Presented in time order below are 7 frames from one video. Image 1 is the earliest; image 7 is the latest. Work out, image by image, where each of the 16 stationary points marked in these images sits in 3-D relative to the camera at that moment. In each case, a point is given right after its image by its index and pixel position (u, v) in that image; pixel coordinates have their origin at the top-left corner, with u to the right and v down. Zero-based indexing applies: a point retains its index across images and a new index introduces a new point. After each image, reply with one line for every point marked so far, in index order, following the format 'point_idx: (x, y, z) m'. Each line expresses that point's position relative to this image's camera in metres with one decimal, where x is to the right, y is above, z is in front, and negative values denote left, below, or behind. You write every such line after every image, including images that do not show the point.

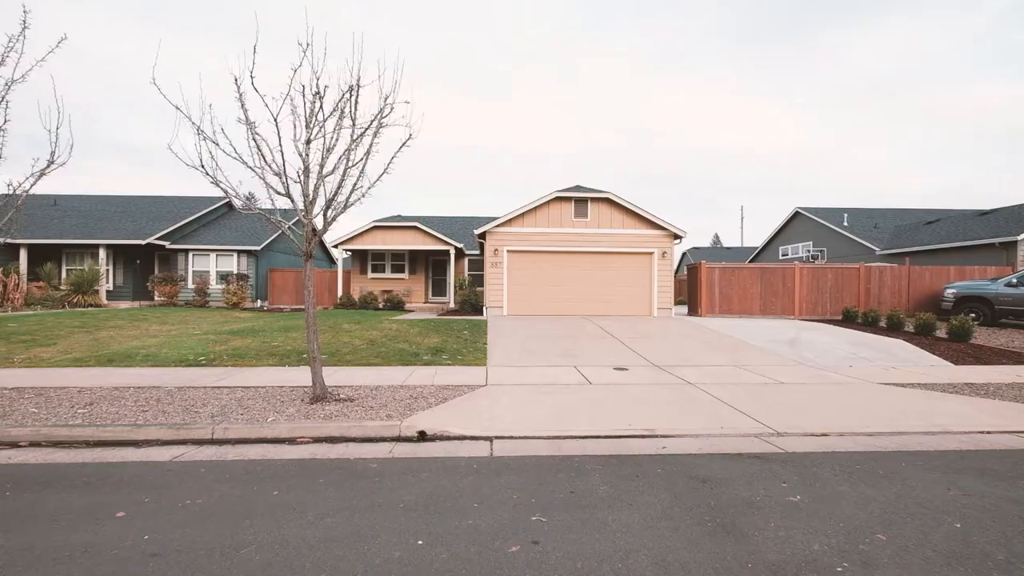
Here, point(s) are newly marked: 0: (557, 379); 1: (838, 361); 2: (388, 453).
0: (+0.9, -1.8, +8.8) m
1: (+8.3, -1.9, +11.2) m
2: (-1.4, -1.9, +5.1) m
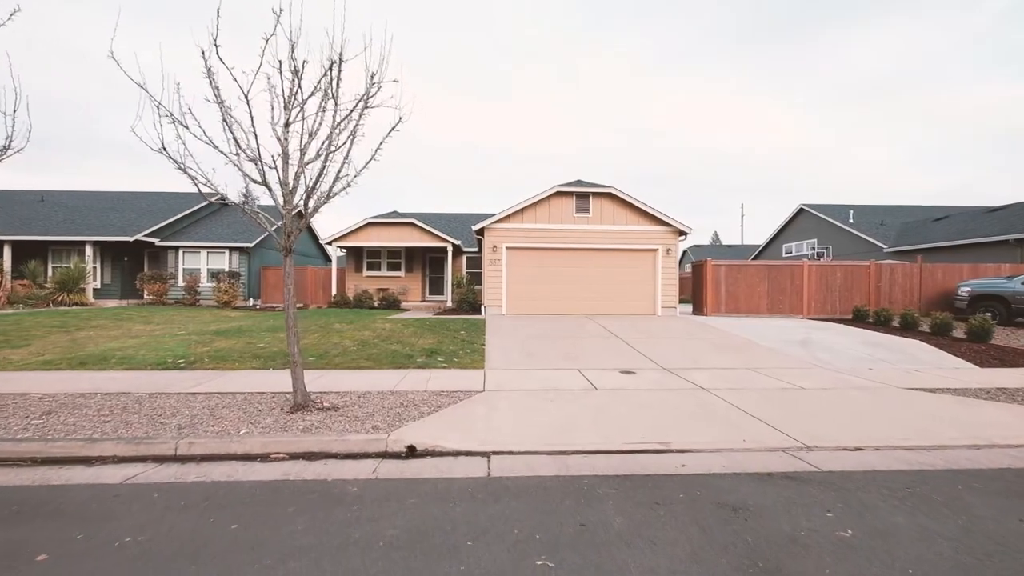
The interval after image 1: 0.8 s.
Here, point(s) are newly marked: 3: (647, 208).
0: (+0.9, -1.8, +8.2) m
1: (+8.3, -1.9, +10.6) m
2: (-1.4, -1.9, +4.5) m
3: (+5.6, +3.4, +18.3) m
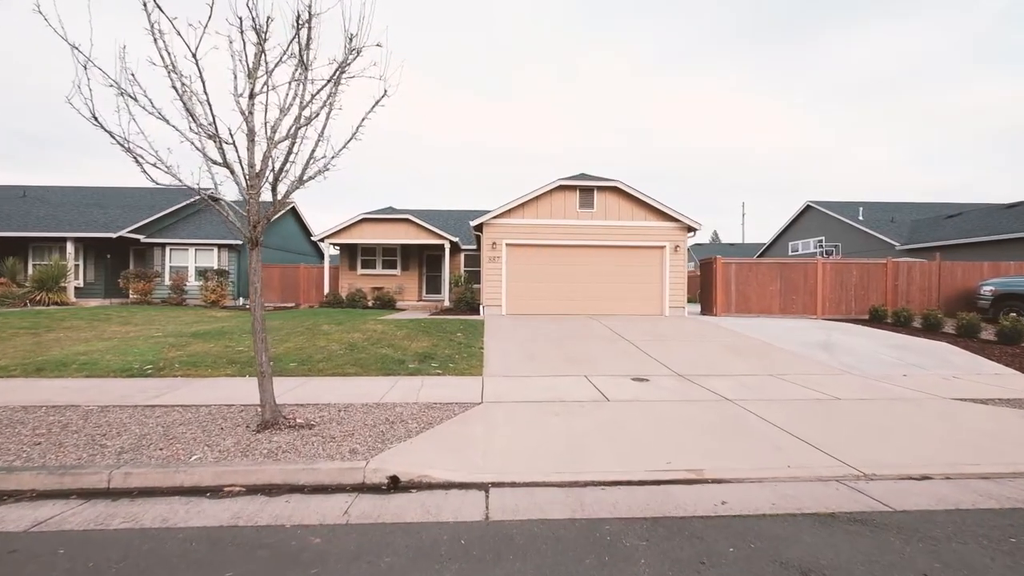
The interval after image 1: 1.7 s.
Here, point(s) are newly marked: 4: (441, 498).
0: (+0.9, -1.8, +7.3) m
1: (+8.3, -1.8, +9.8) m
2: (-1.4, -1.9, +3.7) m
3: (+5.6, +3.4, +17.5) m
4: (-0.6, -1.9, +3.9) m
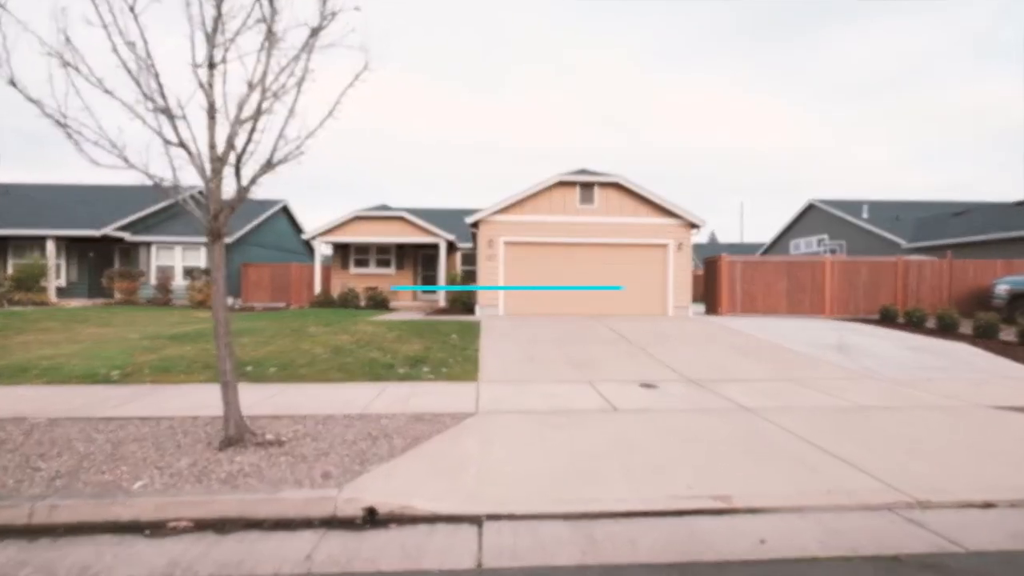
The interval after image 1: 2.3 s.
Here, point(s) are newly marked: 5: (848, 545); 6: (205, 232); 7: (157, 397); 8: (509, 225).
0: (+0.9, -1.7, +6.7) m
1: (+8.3, -1.8, +9.2) m
2: (-1.4, -1.9, +3.0) m
3: (+5.6, +3.4, +16.9) m
4: (-0.7, -1.9, +3.3) m
5: (+2.5, -1.9, +3.2) m
6: (-3.4, +0.6, +4.8) m
7: (-5.4, -1.6, +6.6) m
8: (-0.1, +2.4, +16.9) m
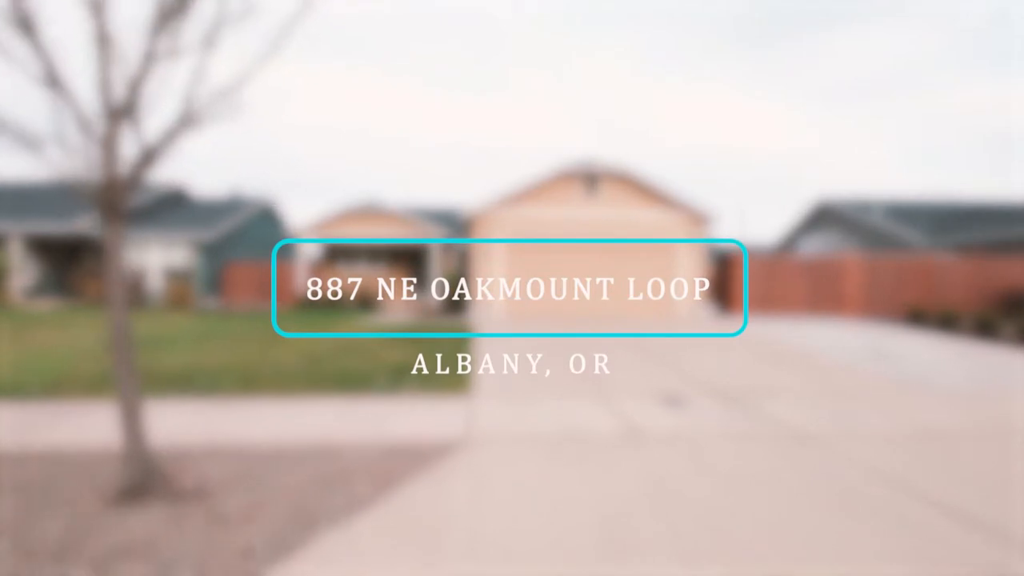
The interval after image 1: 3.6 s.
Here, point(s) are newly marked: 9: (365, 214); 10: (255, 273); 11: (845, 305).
0: (+0.9, -1.7, +5.5) m
1: (+8.3, -1.8, +8.0) m
2: (-1.4, -1.8, +1.8) m
3: (+5.5, +3.5, +15.7) m
4: (-0.6, -1.8, +2.1) m
5: (+2.5, -1.9, +2.0) m
6: (-3.4, +0.7, +3.6) m
7: (-5.4, -1.6, +5.4) m
8: (-0.1, +2.5, +15.7) m
9: (-6.5, +3.3, +19.0) m
10: (-11.1, +0.7, +18.9) m
11: (+12.4, -0.6, +16.2) m
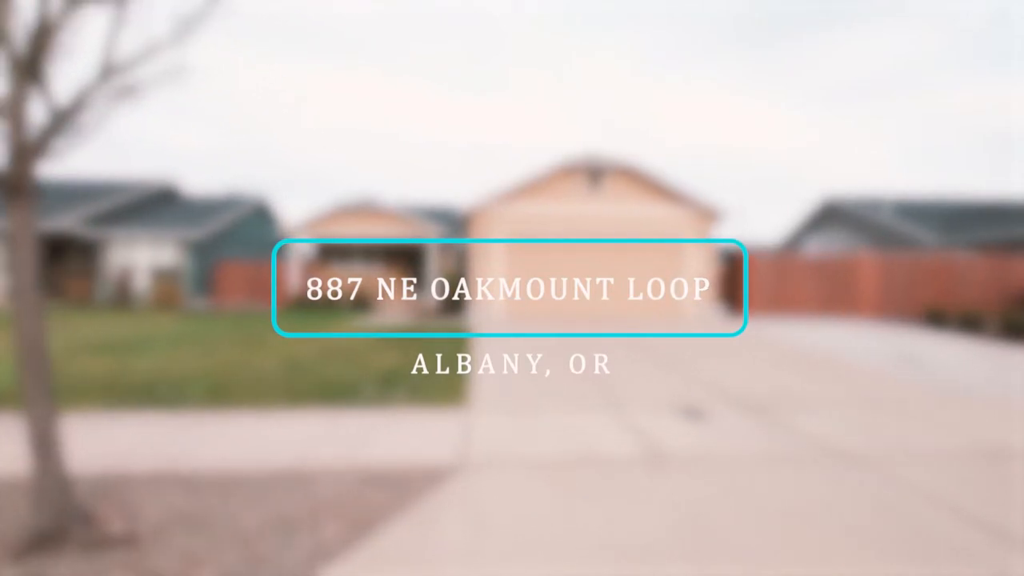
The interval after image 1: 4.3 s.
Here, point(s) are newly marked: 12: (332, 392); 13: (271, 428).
0: (+0.9, -1.7, +4.8) m
1: (+8.3, -1.8, +7.3) m
2: (-1.4, -1.8, +1.1) m
3: (+5.5, +3.5, +15.0) m
4: (-0.6, -1.8, +1.4) m
5: (+2.5, -1.8, +1.3) m
6: (-3.3, +0.7, +2.9) m
7: (-5.3, -1.6, +4.7) m
8: (-0.1, +2.5, +15.0) m
9: (-6.5, +3.3, +18.3) m
10: (-11.1, +0.7, +18.2) m
11: (+12.4, -0.6, +15.5) m
12: (-2.6, -1.5, +6.2) m
13: (-2.8, -1.6, +5.1) m
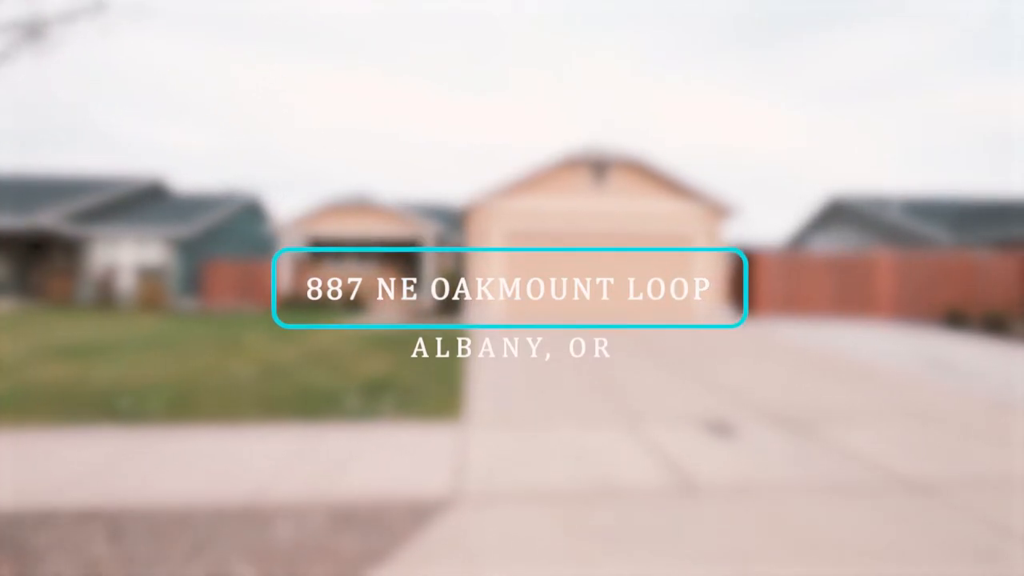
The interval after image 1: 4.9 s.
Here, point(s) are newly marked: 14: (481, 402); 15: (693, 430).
0: (+0.9, -1.7, +4.1) m
1: (+8.3, -1.7, +6.6) m
2: (-1.4, -1.8, +0.4) m
3: (+5.6, +3.5, +14.3) m
4: (-0.6, -1.8, +0.7) m
5: (+2.5, -1.8, +0.6) m
6: (-3.3, +0.7, +2.2) m
7: (-5.3, -1.6, +4.0) m
8: (-0.1, +2.5, +14.4) m
9: (-6.5, +3.3, +17.6) m
10: (-11.1, +0.7, +17.5) m
11: (+12.4, -0.6, +14.8) m
12: (-2.6, -1.5, +5.5) m
13: (-2.8, -1.6, +4.4) m
14: (-0.4, -1.5, +5.8) m
15: (+2.2, -1.7, +5.3) m
